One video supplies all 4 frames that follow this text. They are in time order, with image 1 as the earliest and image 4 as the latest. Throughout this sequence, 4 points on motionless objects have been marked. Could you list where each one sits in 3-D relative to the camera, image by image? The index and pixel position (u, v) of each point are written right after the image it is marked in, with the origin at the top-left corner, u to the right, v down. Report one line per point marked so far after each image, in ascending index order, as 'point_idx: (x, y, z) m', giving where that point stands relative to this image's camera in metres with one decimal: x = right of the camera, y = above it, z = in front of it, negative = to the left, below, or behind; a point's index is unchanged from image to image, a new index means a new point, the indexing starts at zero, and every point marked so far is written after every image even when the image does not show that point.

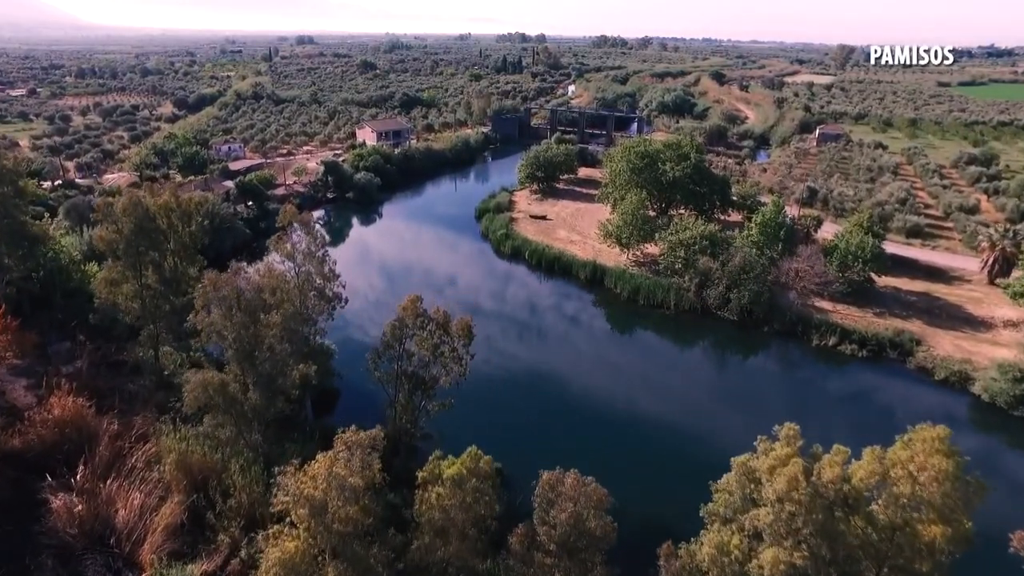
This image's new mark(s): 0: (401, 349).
0: (-3.5, -2.0, +19.1) m
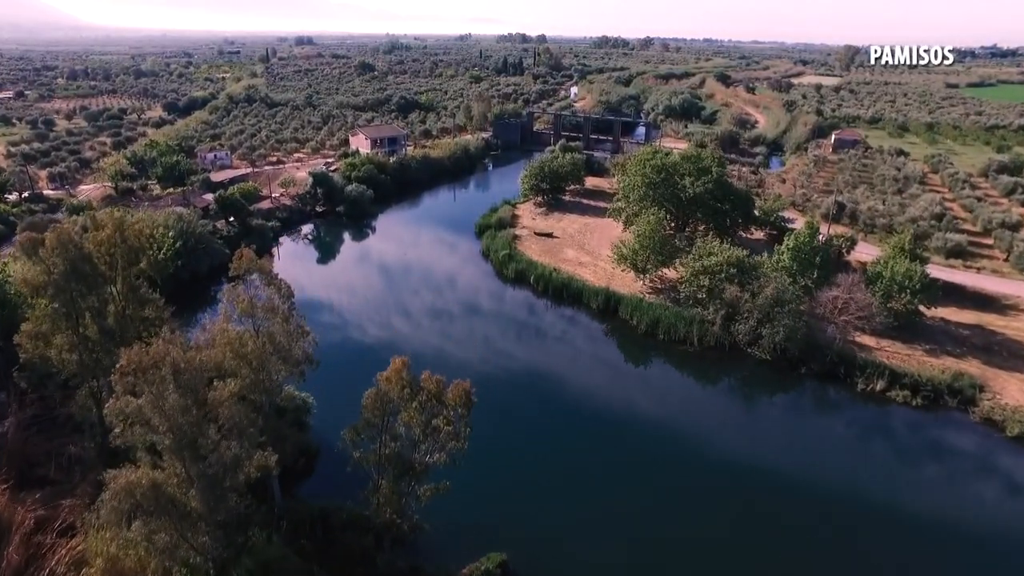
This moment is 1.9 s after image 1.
0: (-3.3, -3.6, +15.6) m
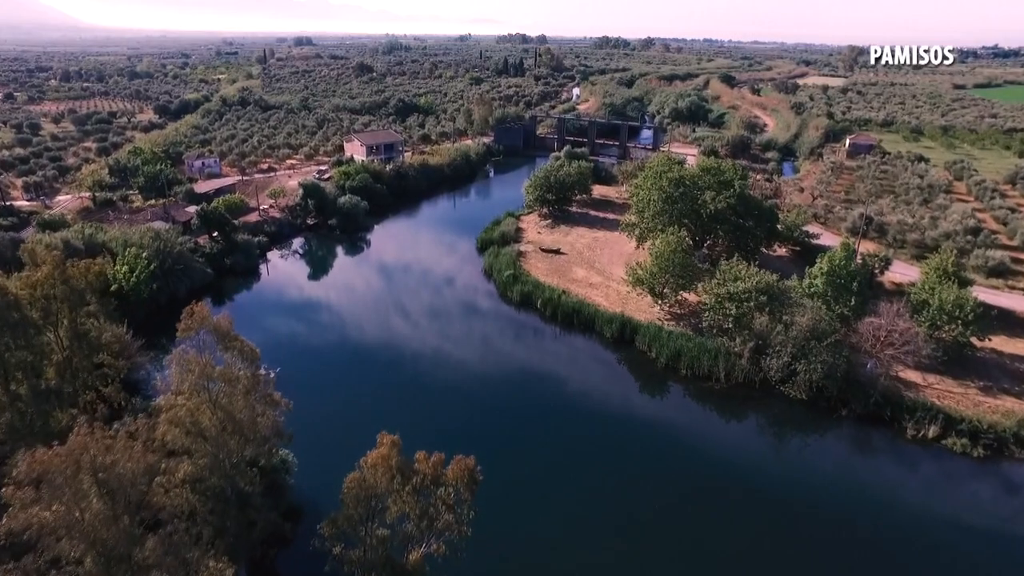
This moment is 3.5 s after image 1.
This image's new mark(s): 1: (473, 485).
0: (-3.0, -4.9, +12.7) m
1: (-0.8, -4.3, +13.1) m
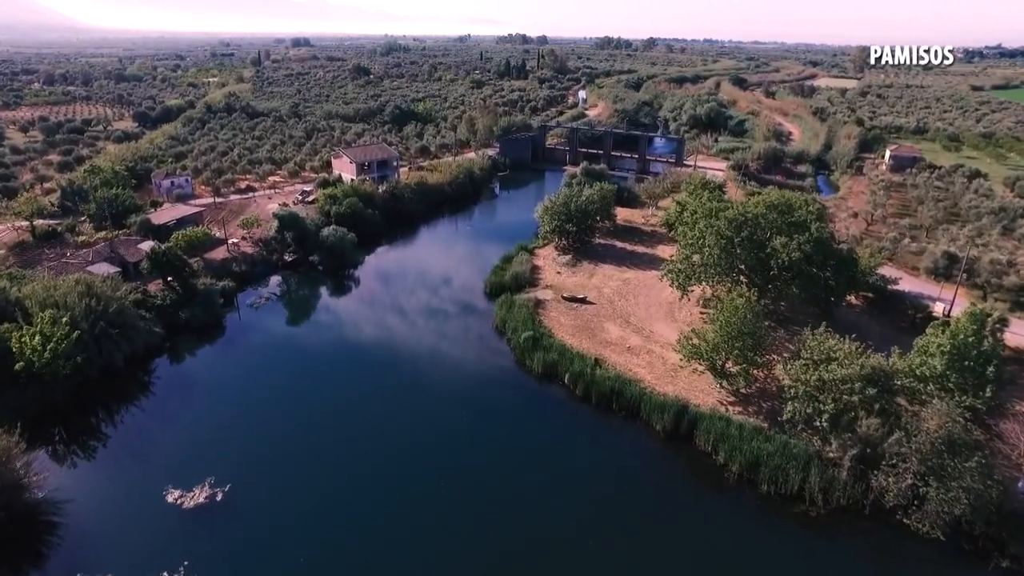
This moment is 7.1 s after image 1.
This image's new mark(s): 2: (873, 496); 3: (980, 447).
0: (-2.2, -7.9, +6.1) m
1: (+0.1, -7.3, +6.4) m
2: (+12.0, -6.7, +20.1) m
3: (+14.8, -4.9, +18.9) m
